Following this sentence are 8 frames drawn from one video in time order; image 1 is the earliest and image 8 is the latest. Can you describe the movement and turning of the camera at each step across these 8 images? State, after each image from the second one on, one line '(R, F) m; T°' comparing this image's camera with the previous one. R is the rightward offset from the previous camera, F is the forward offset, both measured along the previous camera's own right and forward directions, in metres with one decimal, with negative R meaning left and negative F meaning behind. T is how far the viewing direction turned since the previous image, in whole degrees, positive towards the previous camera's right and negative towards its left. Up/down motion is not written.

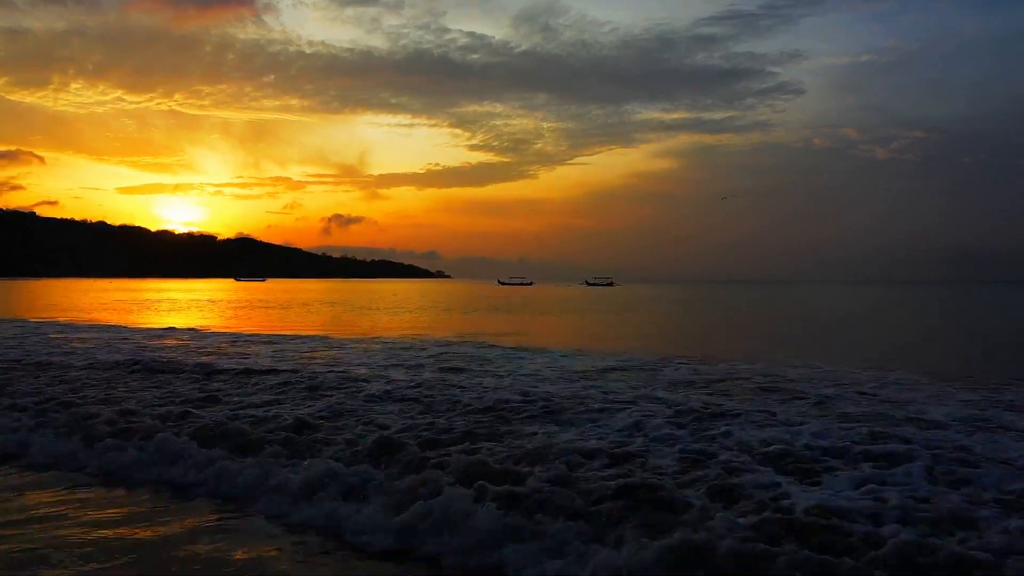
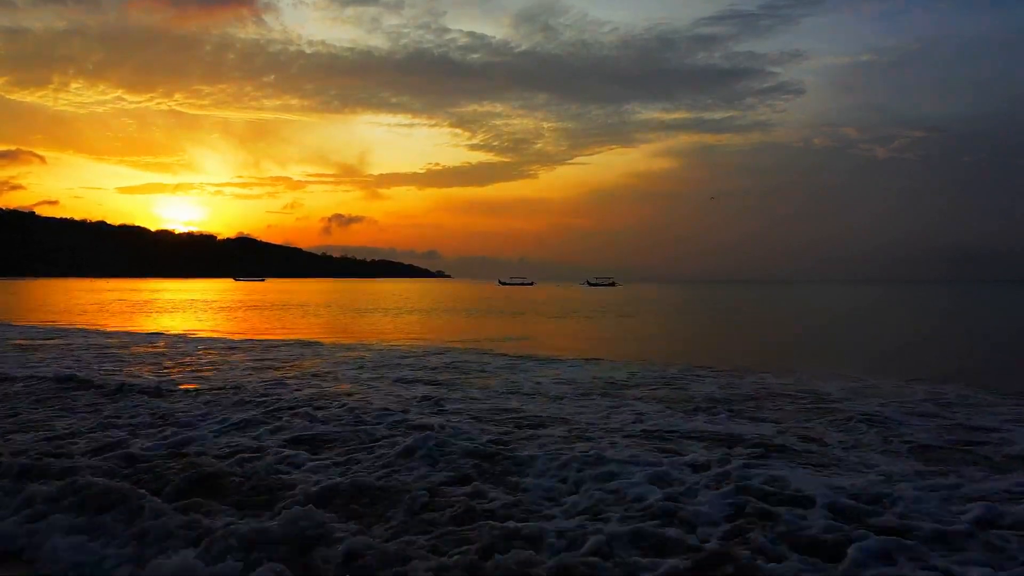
(+0.6, -0.3) m; 0°
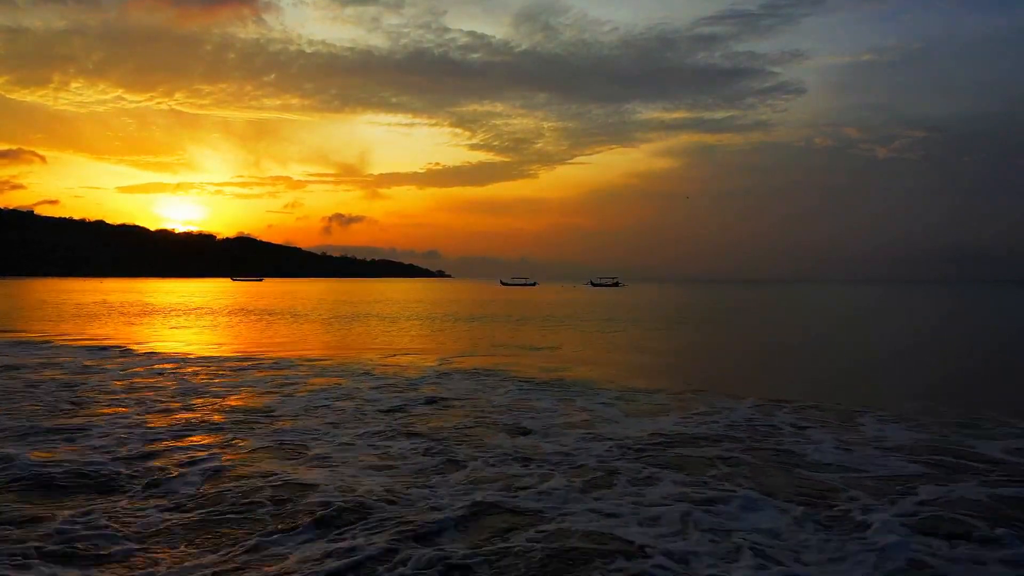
(-0.1, +0.8) m; 0°
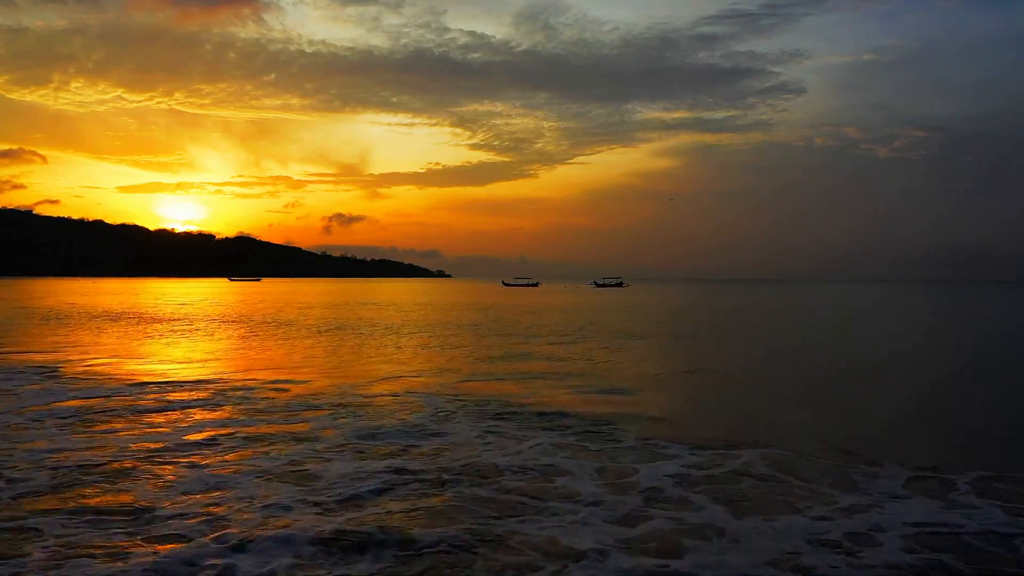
(-0.1, +0.8) m; 0°
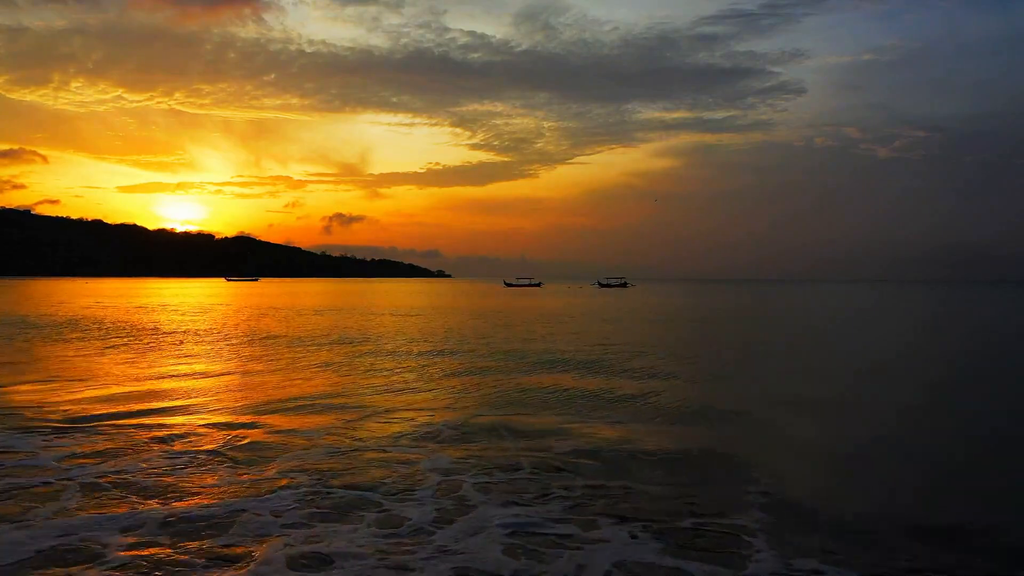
(-0.5, +3.5) m; 0°
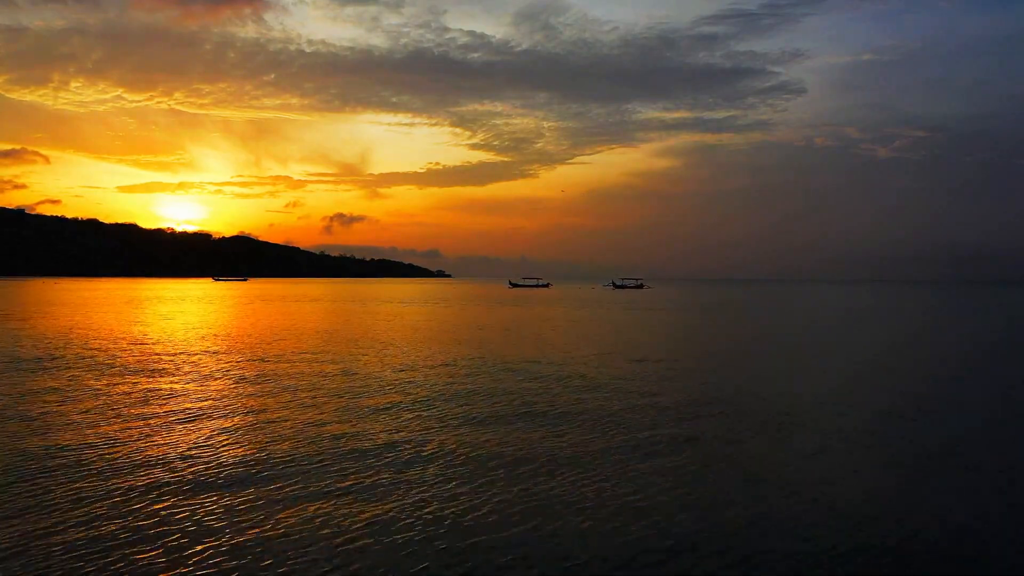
(-0.7, +1.9) m; 0°
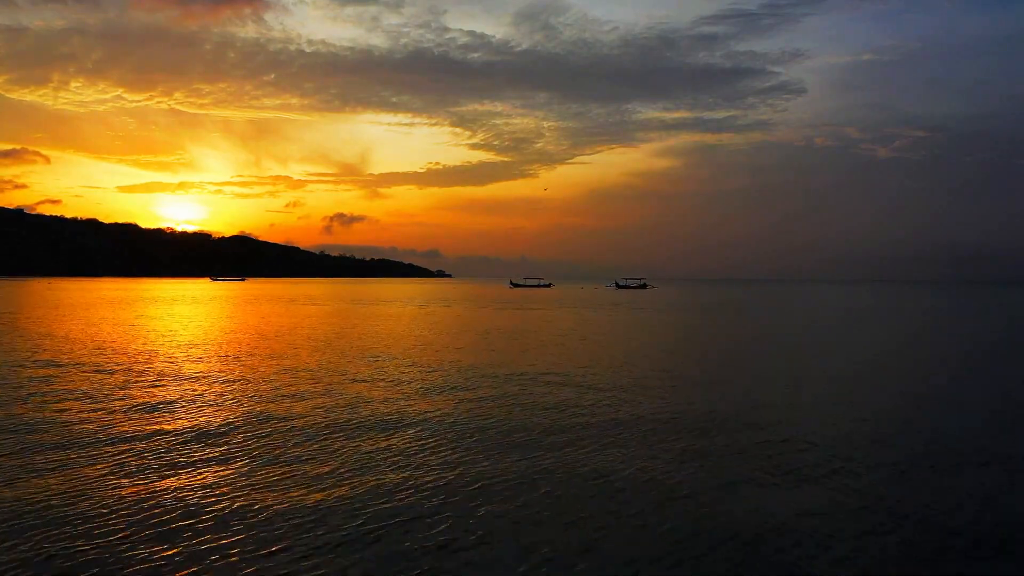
(+6.8, +0.2) m; 0°
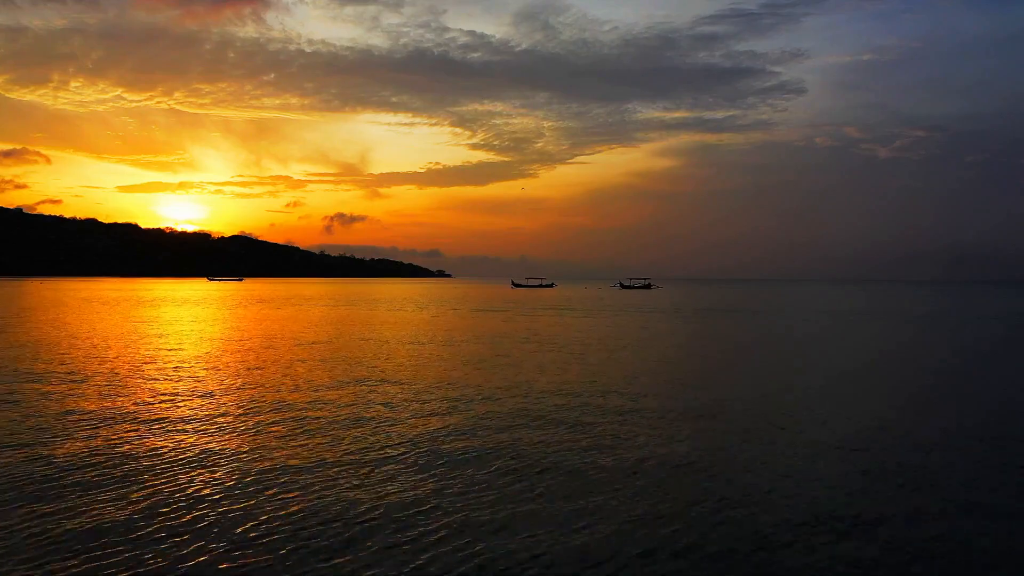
(-0.3, +0.5) m; 0°
